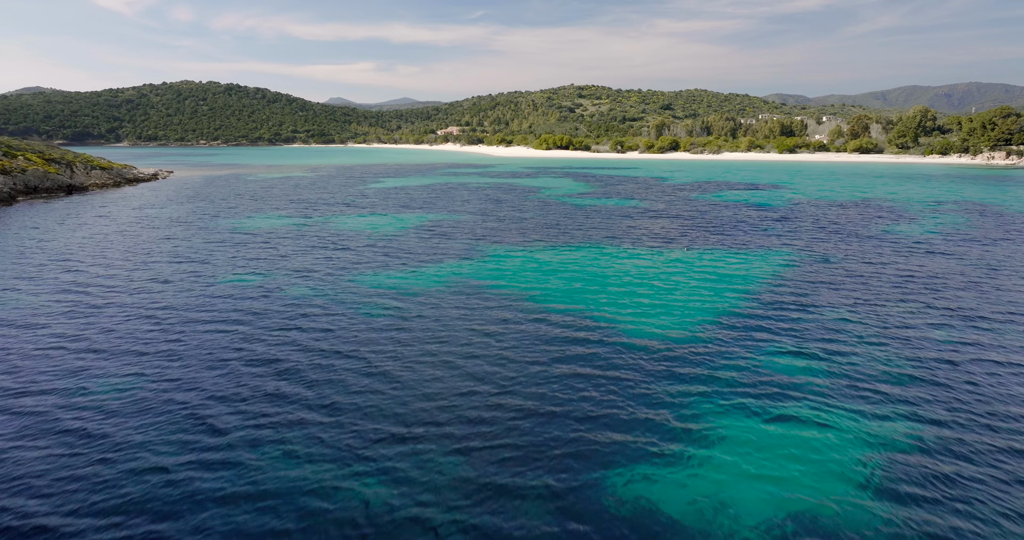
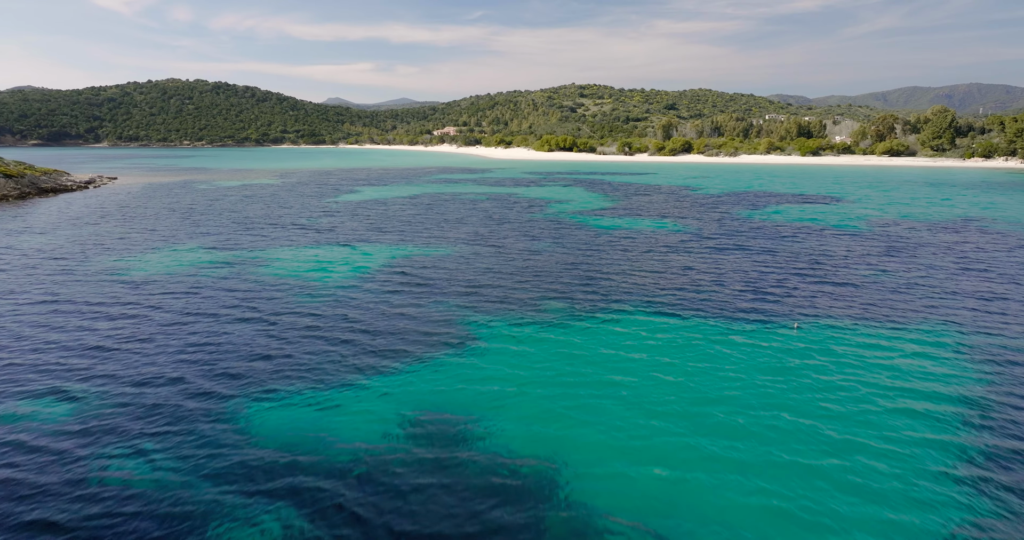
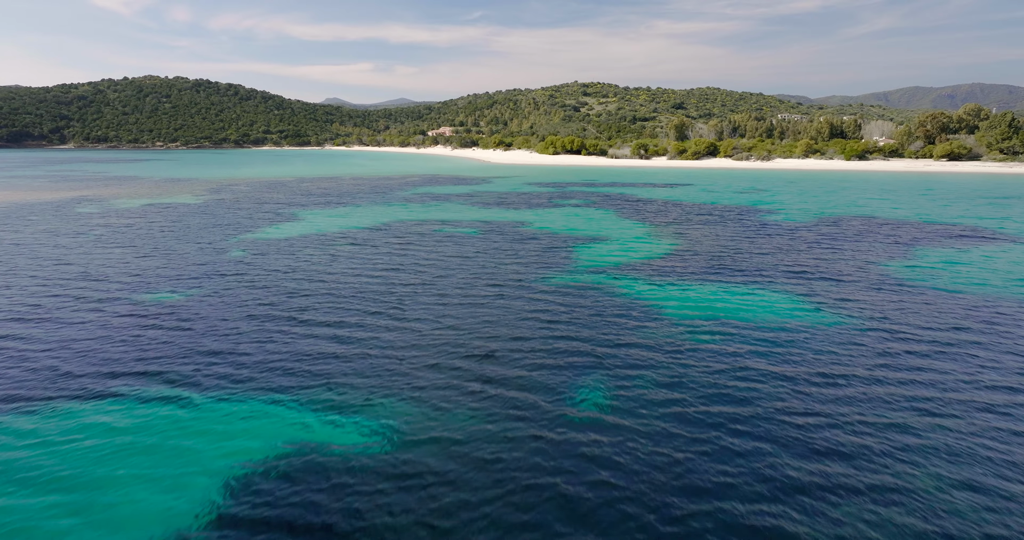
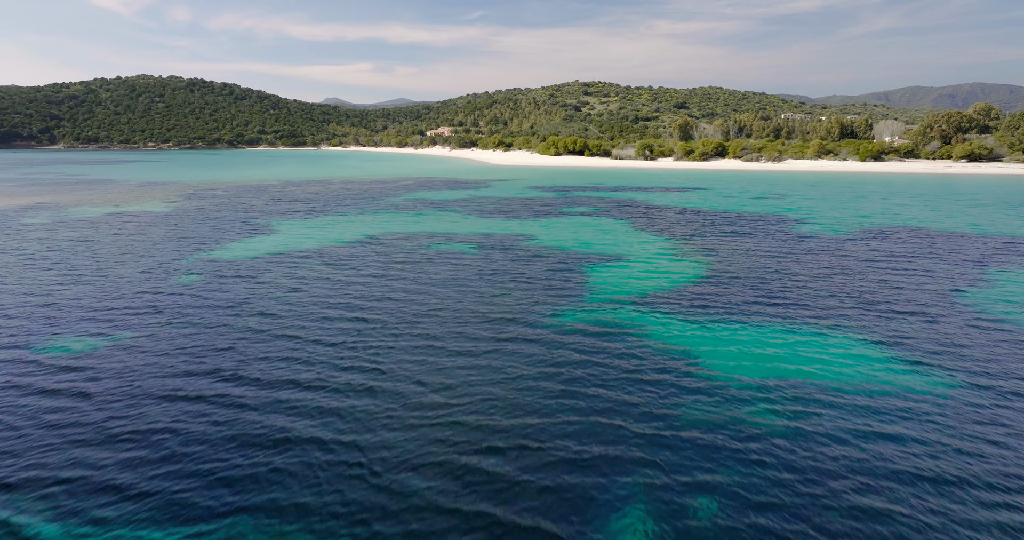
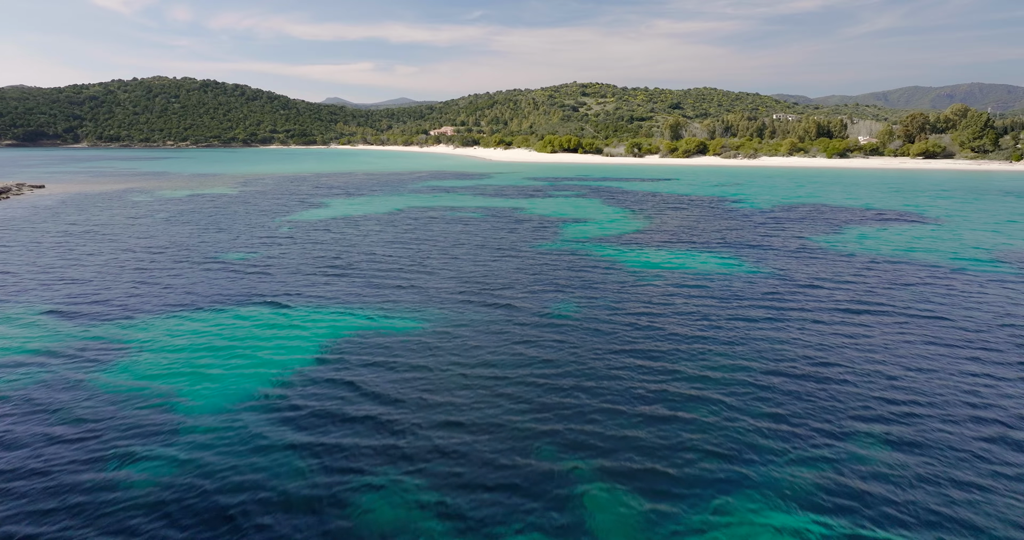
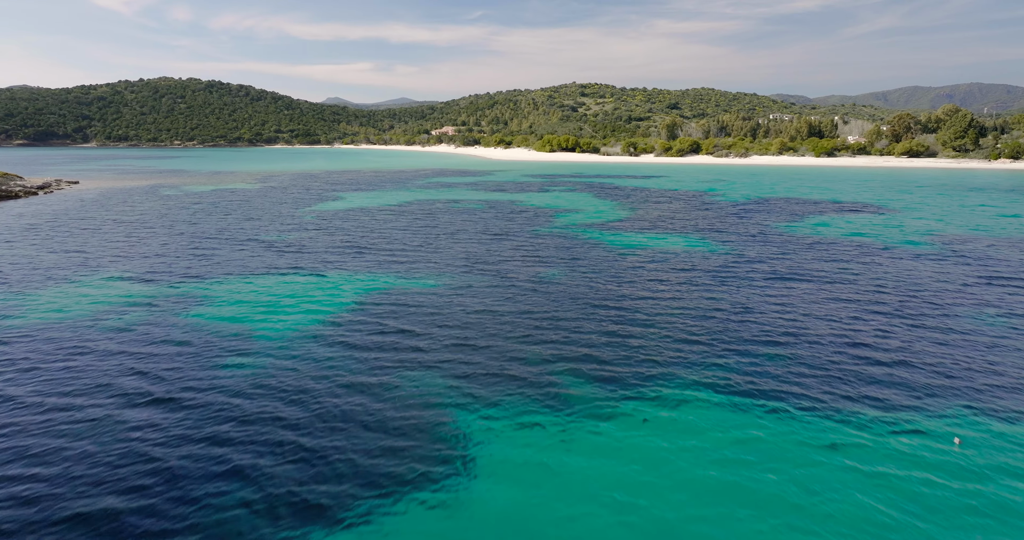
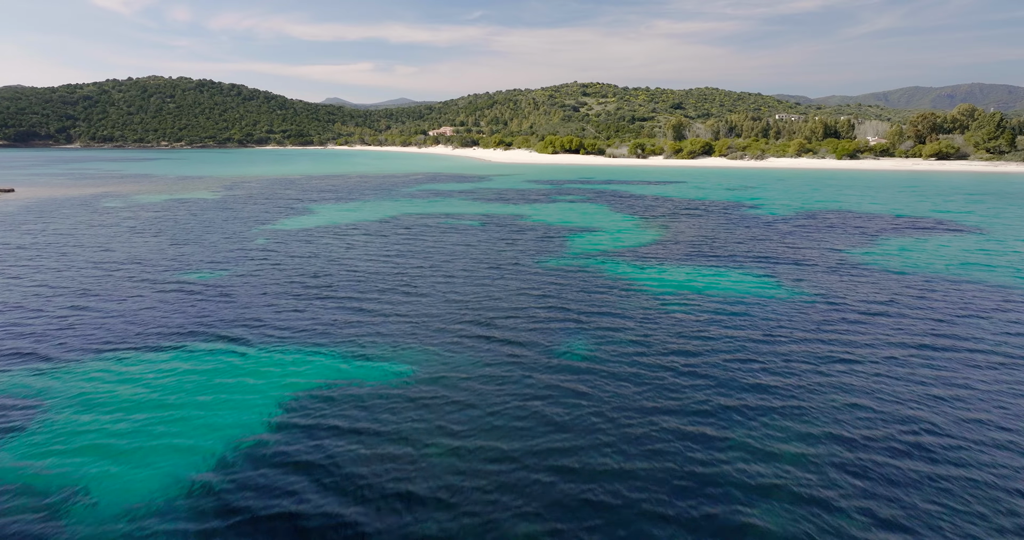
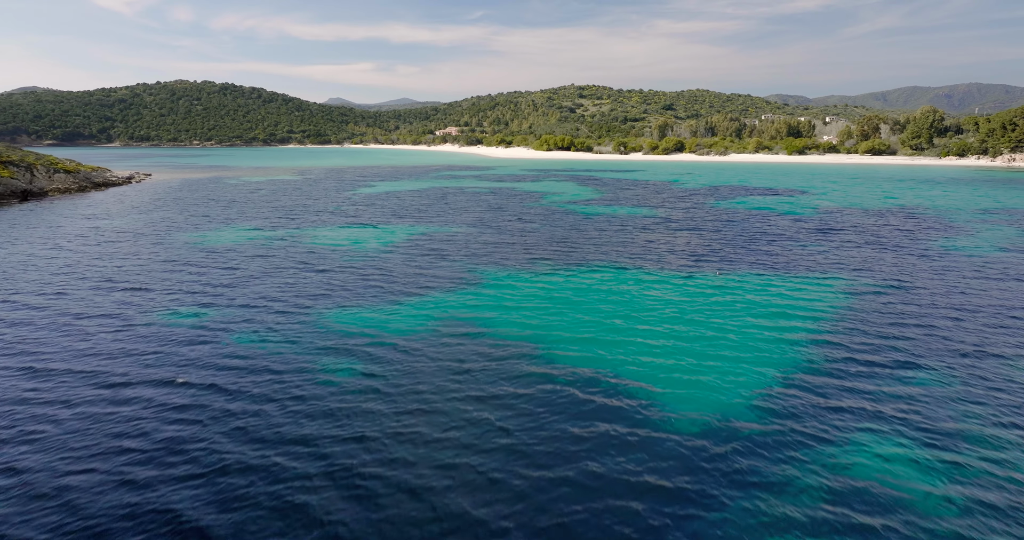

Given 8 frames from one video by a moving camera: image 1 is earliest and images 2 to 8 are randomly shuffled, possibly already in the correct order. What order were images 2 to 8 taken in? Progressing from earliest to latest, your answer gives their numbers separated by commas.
8, 2, 6, 5, 7, 3, 4
